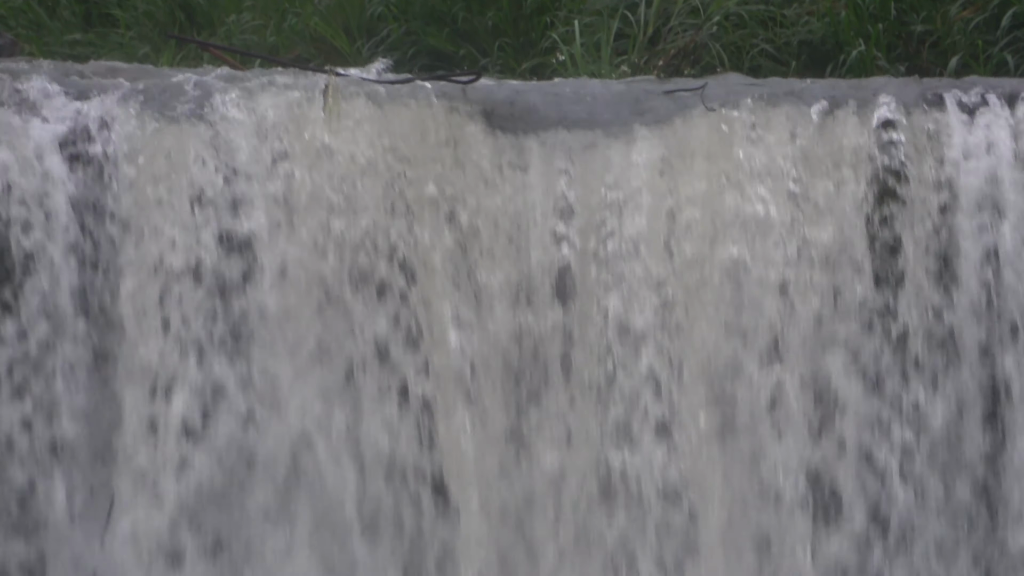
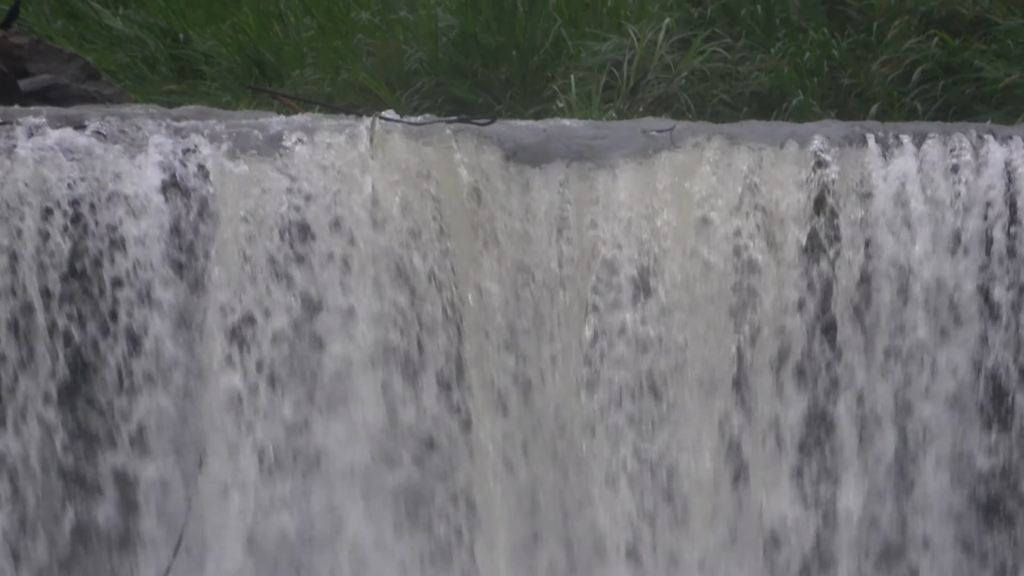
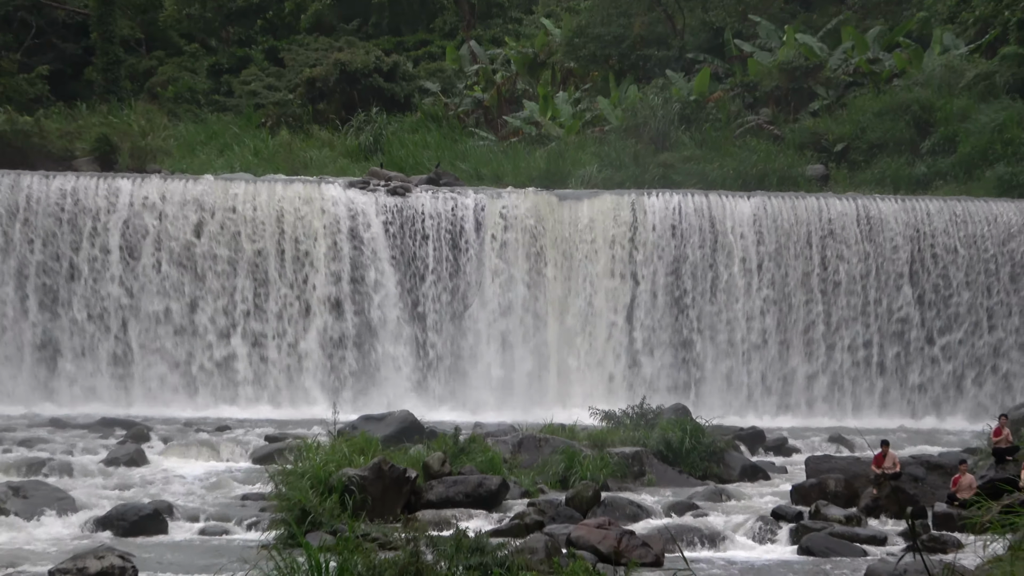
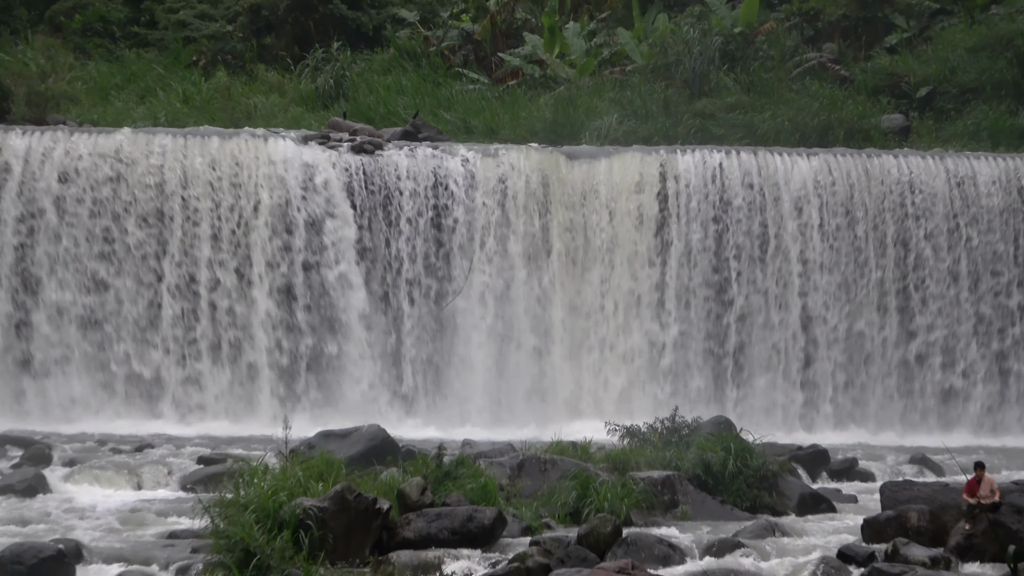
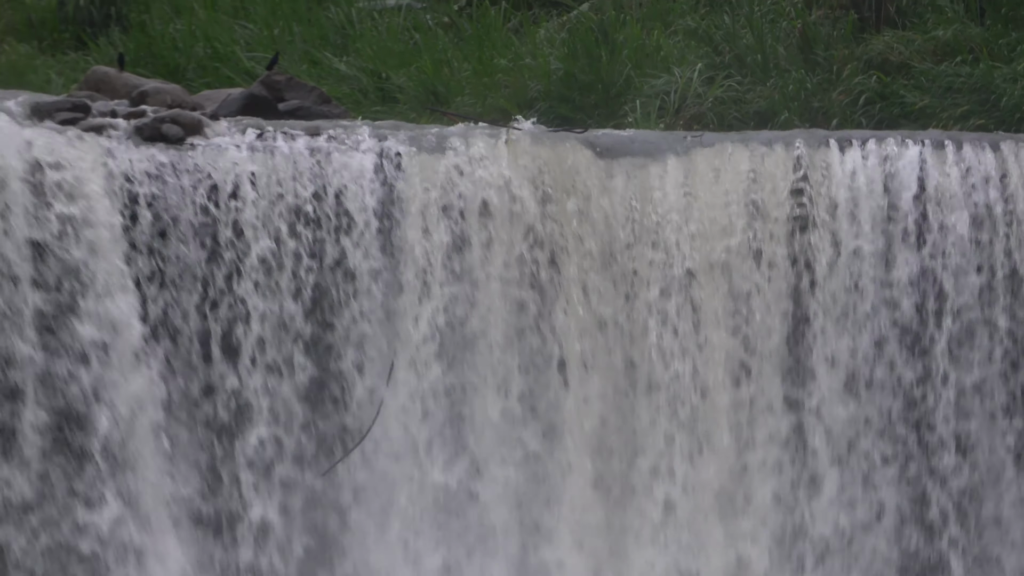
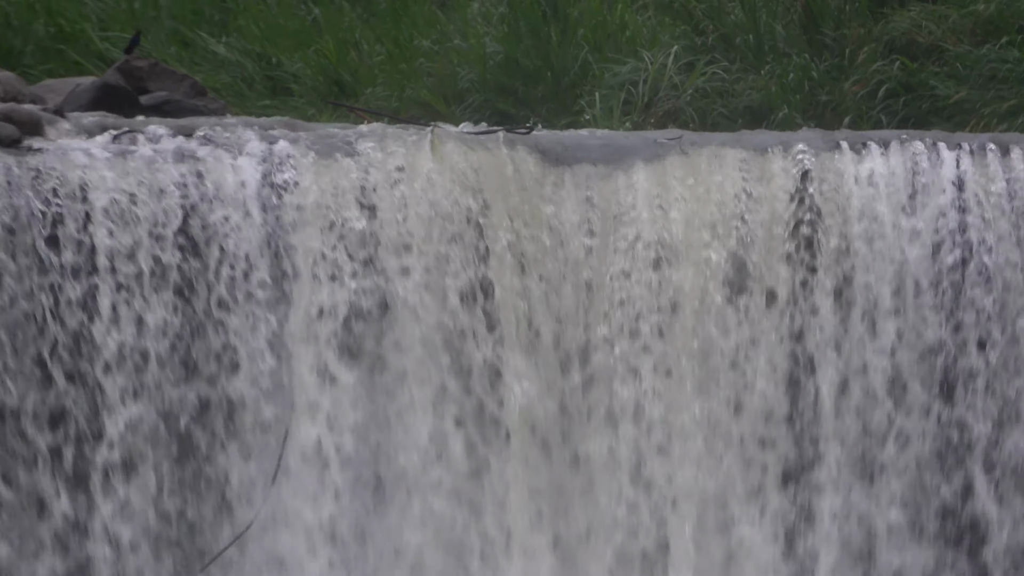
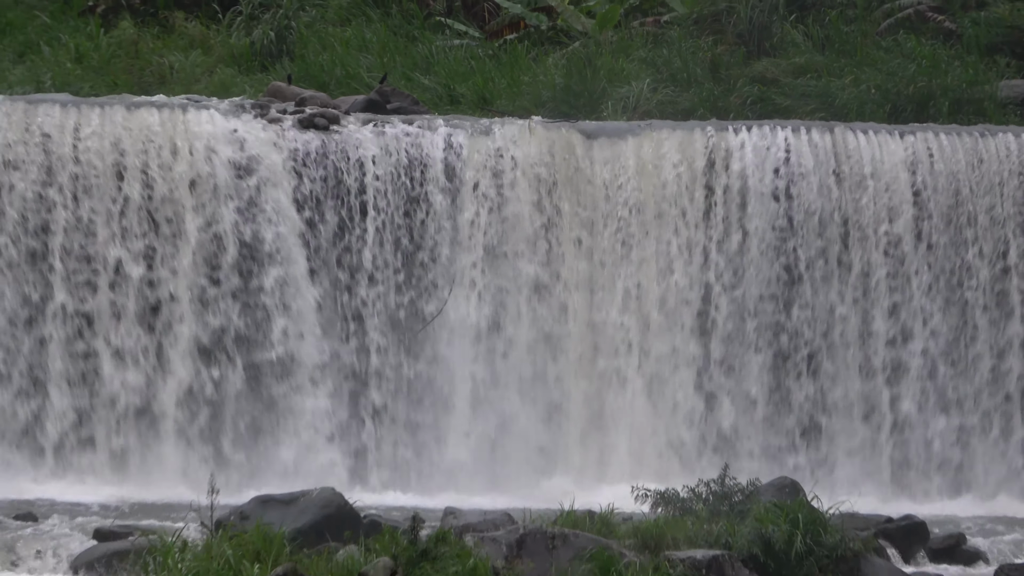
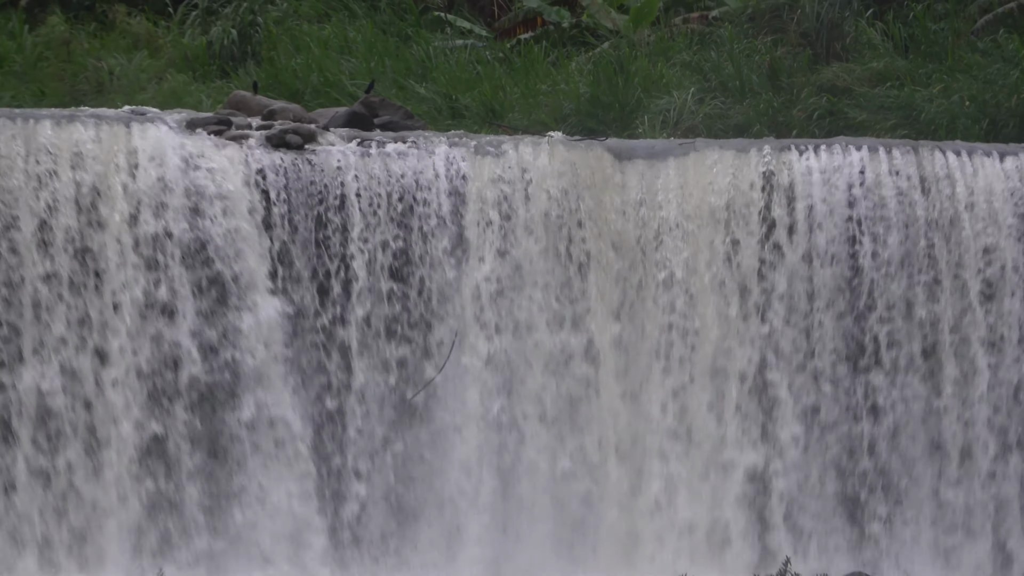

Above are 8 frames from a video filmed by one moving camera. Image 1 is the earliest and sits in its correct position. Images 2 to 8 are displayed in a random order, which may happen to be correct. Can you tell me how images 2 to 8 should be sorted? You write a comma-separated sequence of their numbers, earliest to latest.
2, 6, 5, 8, 7, 4, 3
